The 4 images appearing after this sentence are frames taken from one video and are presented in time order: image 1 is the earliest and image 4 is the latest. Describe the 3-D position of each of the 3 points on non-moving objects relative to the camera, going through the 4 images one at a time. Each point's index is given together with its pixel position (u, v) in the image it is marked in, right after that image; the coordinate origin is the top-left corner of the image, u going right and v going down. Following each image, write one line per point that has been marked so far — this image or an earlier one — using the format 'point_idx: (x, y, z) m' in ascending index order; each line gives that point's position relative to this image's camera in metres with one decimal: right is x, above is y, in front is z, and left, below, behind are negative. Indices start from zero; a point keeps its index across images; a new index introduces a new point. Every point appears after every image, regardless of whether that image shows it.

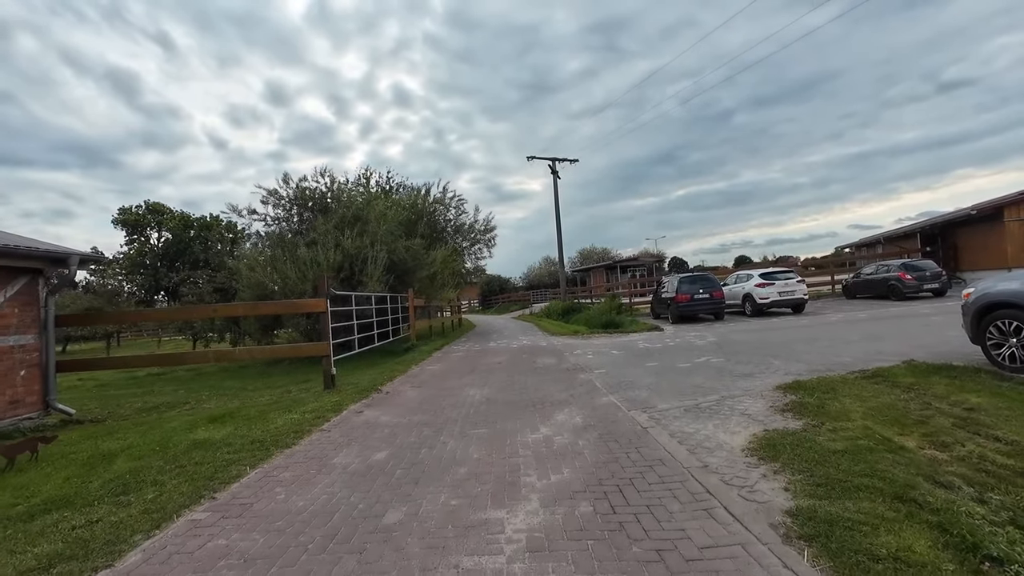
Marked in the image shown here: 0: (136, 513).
0: (-2.8, -1.7, +3.6) m
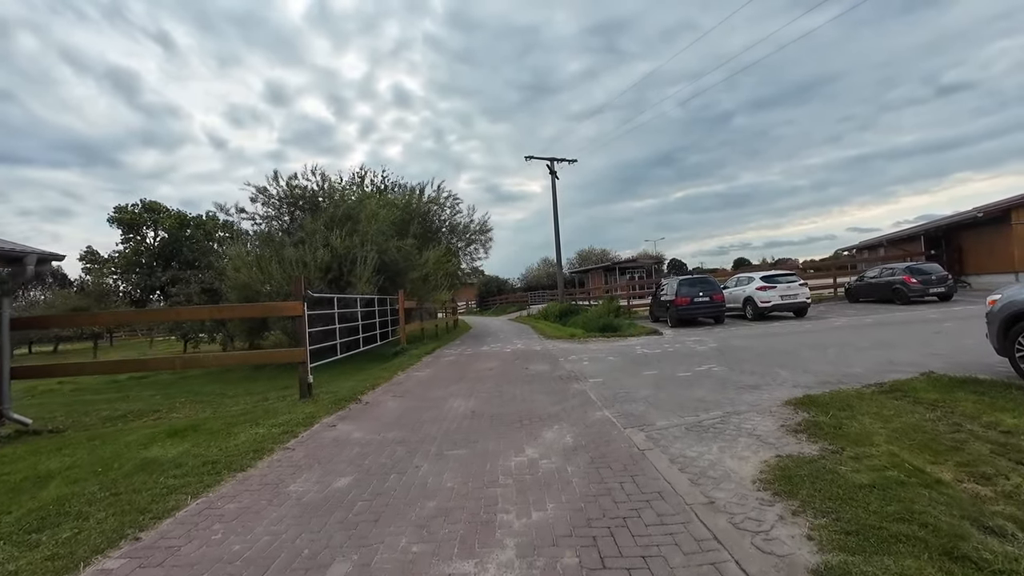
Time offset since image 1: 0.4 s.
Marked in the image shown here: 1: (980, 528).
0: (-3.0, -1.7, +3.1) m
1: (+2.8, -1.4, +2.9) m
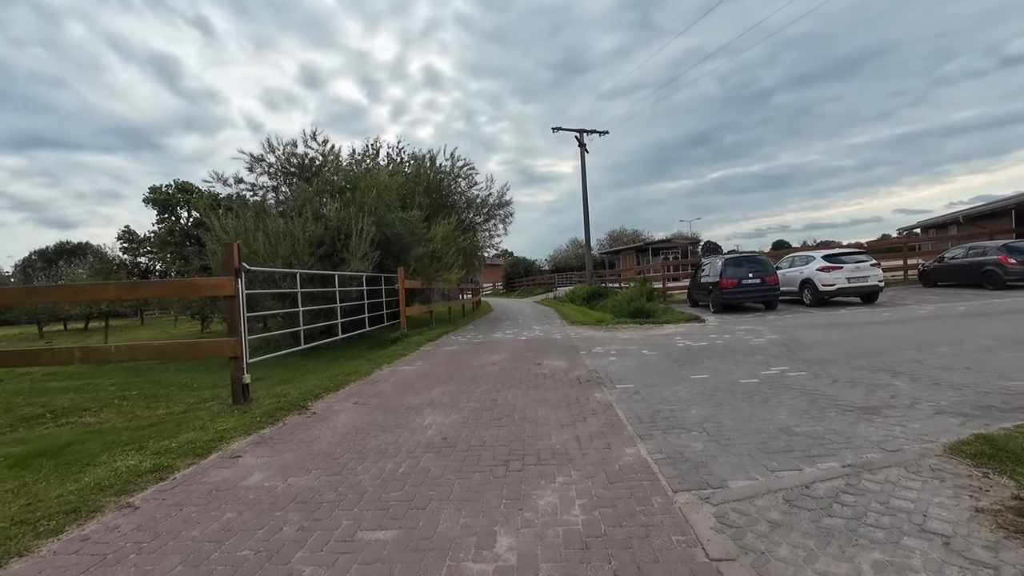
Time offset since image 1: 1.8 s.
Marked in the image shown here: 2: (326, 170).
0: (-3.3, -1.5, +1.1) m
1: (+2.5, -1.3, +0.6) m
2: (-6.9, +4.4, +17.9) m
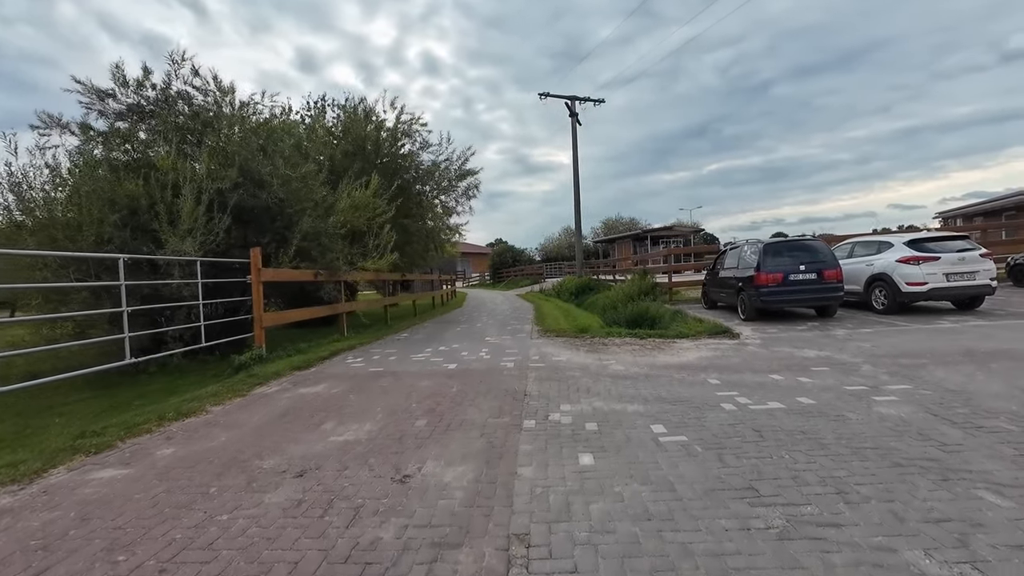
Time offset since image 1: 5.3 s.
0: (-4.5, -1.7, -4.1) m
1: (+1.3, -1.6, -4.6) m
2: (-8.2, +4.6, +12.5) m
